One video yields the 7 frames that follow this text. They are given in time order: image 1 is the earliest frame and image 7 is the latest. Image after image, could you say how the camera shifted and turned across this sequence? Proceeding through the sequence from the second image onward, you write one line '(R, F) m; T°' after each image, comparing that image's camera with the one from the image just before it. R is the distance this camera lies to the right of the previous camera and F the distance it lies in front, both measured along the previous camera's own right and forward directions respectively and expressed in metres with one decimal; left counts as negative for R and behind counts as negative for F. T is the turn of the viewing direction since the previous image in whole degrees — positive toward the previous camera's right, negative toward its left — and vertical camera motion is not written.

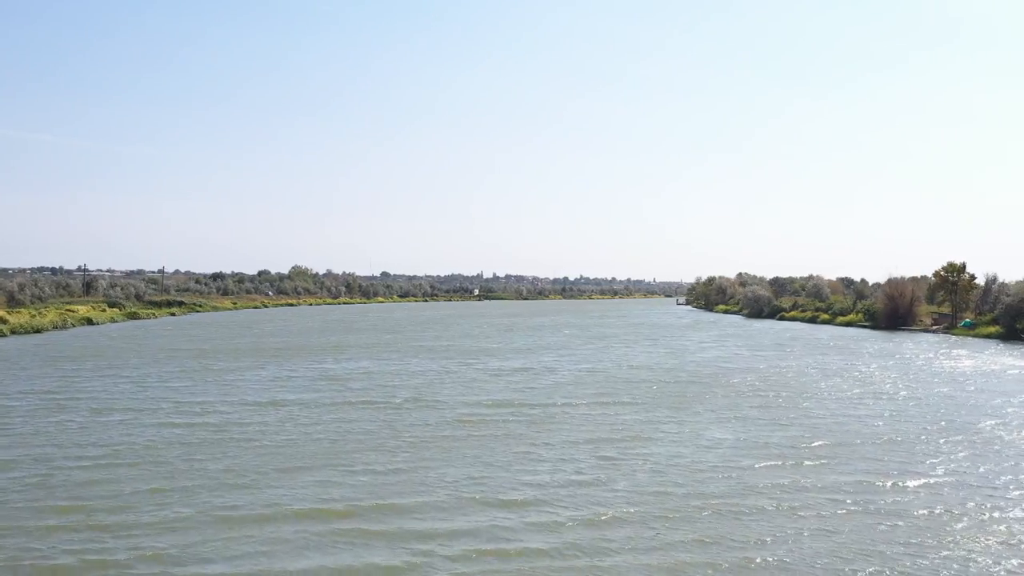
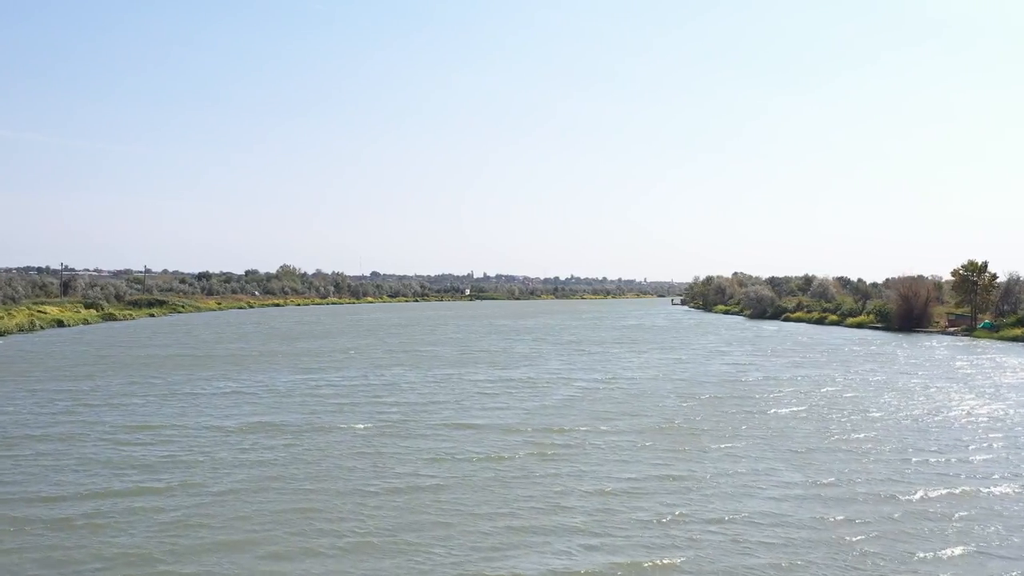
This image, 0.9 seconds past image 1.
(-0.5, +4.1) m; +1°
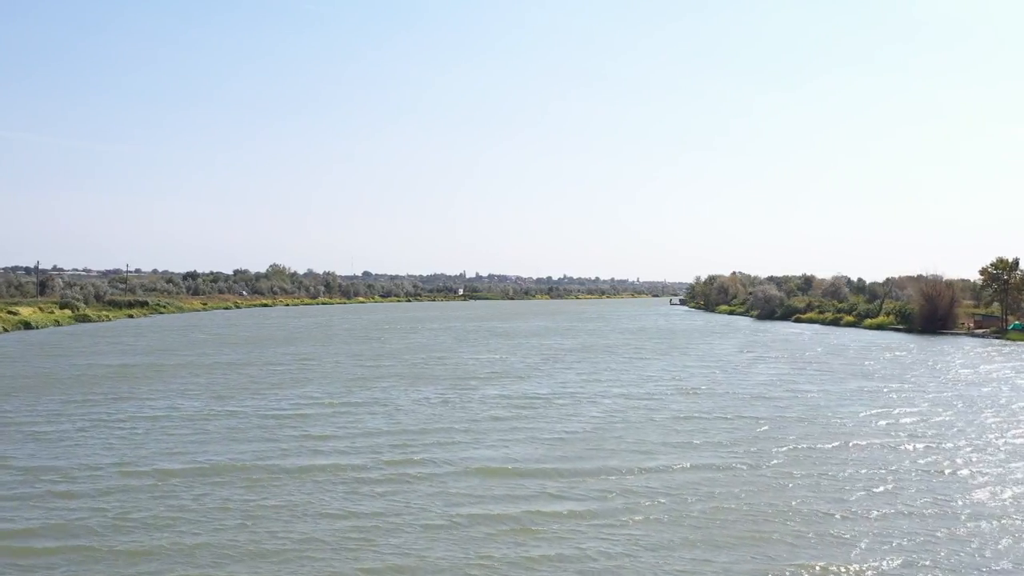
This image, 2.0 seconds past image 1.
(-0.7, +4.8) m; +1°
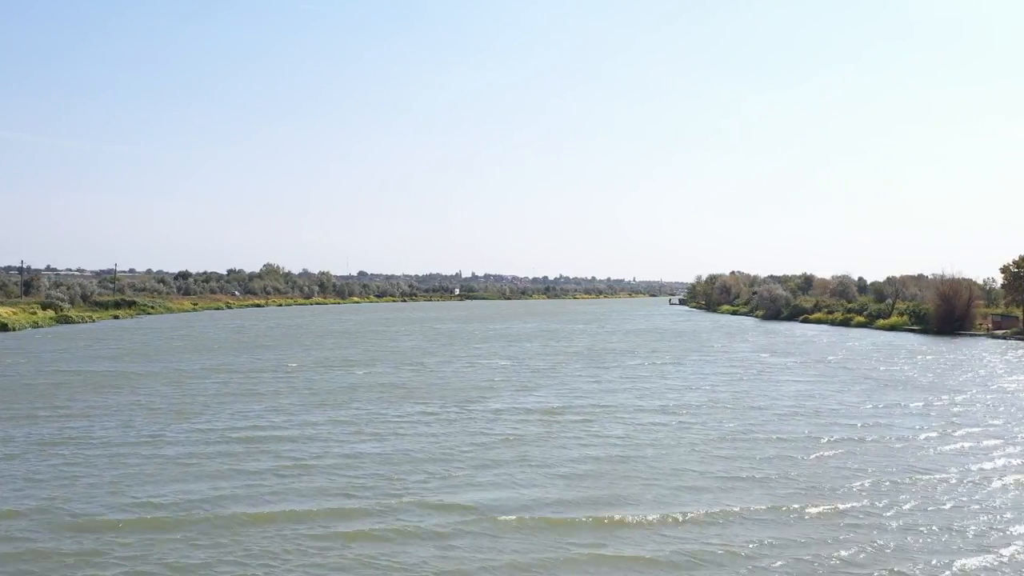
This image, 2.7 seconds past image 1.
(-0.4, +3.0) m; 0°
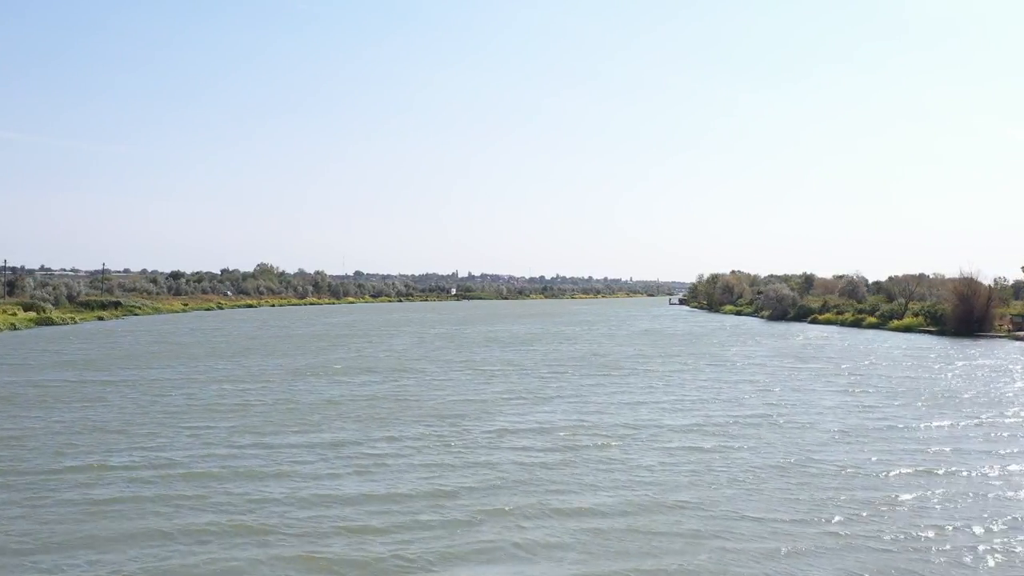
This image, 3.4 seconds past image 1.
(-0.3, +3.1) m; 0°
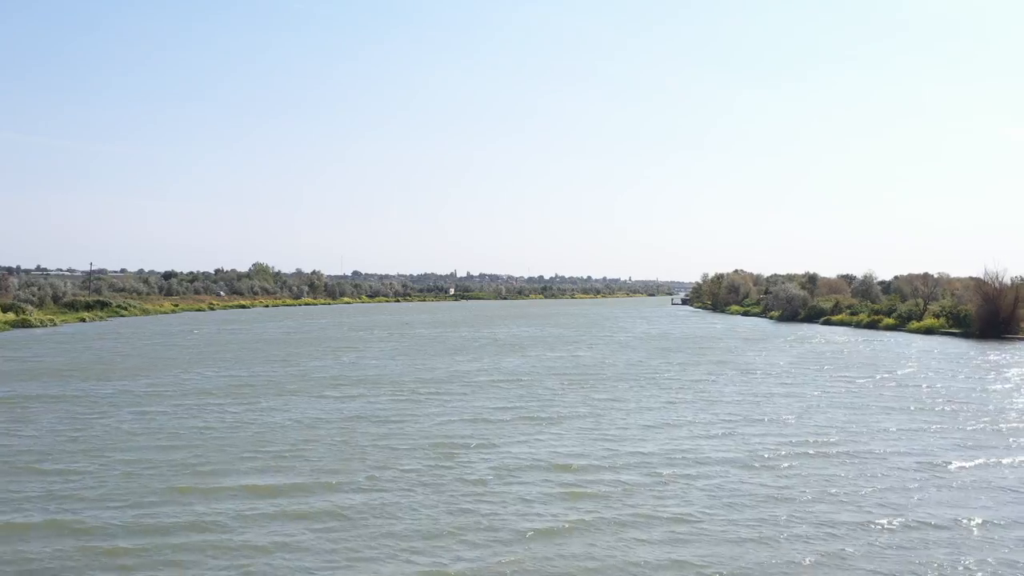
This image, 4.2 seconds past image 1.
(-0.2, +3.6) m; 0°
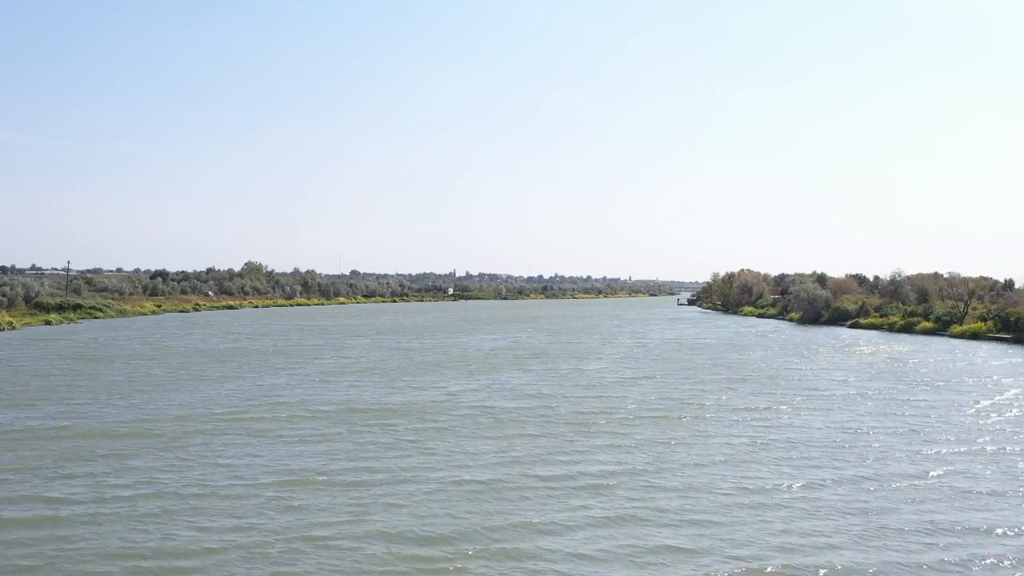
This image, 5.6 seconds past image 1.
(-0.4, +6.5) m; 0°
